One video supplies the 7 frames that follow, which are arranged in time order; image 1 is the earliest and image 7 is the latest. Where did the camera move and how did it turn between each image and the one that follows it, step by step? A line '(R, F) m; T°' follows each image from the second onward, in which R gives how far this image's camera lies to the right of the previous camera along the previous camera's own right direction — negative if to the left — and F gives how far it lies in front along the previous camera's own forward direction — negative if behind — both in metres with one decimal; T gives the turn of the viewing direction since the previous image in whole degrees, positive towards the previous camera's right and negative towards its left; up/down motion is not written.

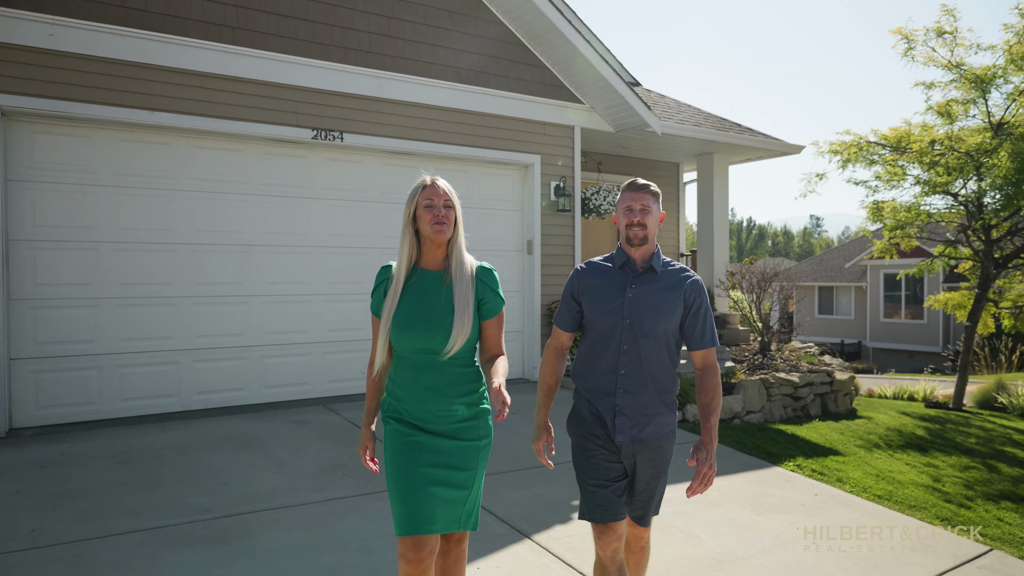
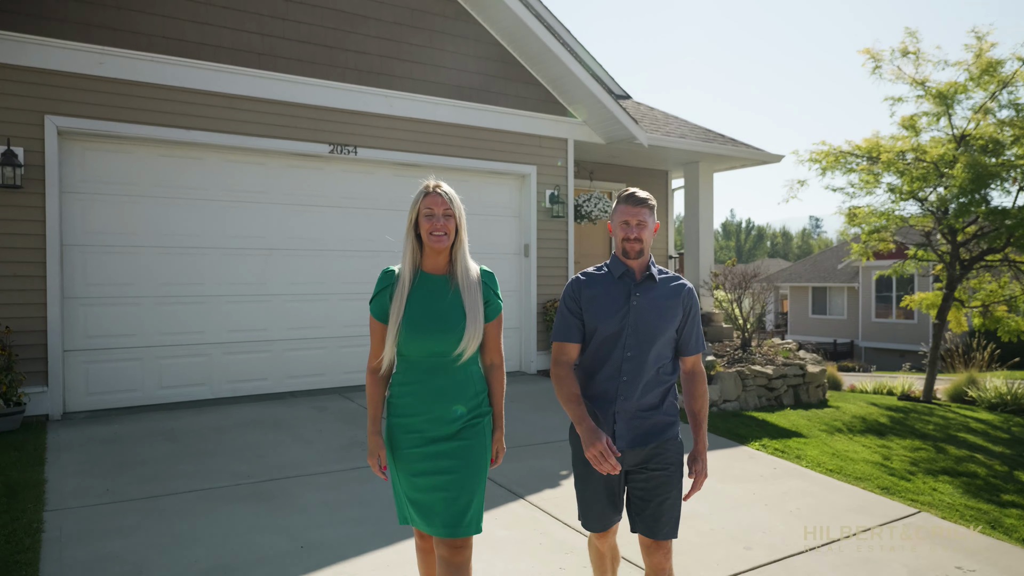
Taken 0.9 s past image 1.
(0.0, -0.7) m; 0°
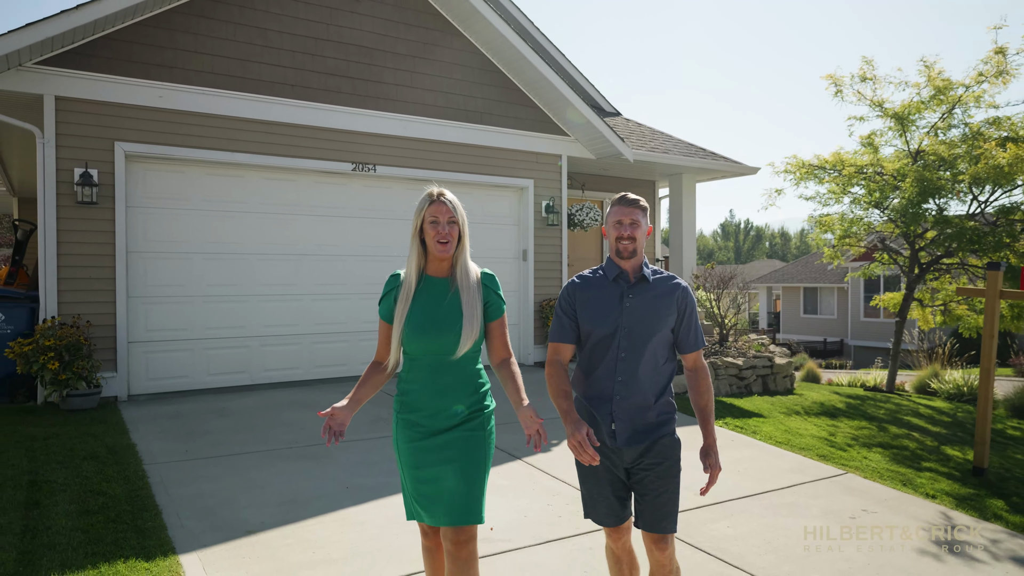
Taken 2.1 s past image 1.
(0.0, -1.0) m; 0°
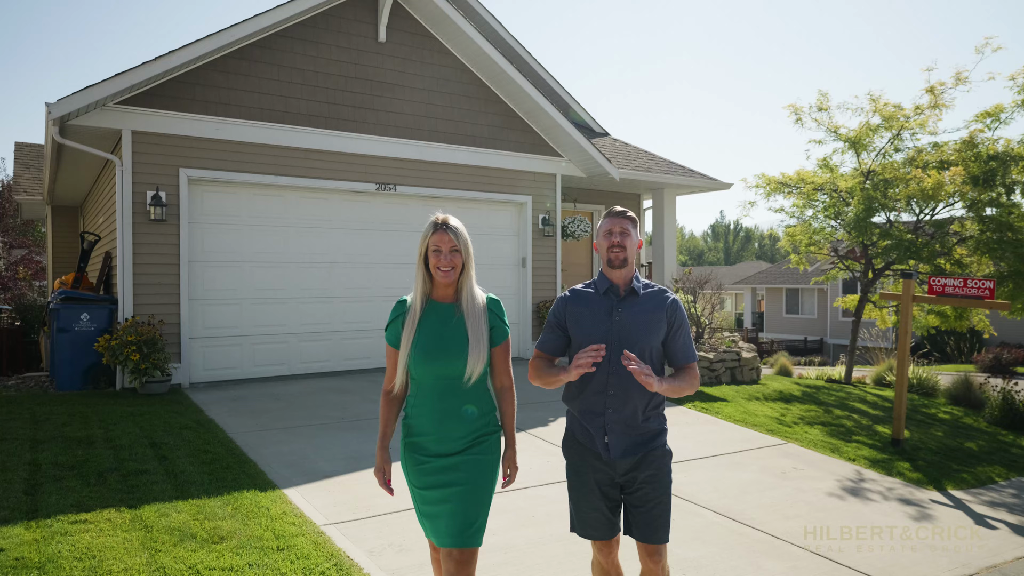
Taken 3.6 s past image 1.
(-0.1, -1.3) m; +1°
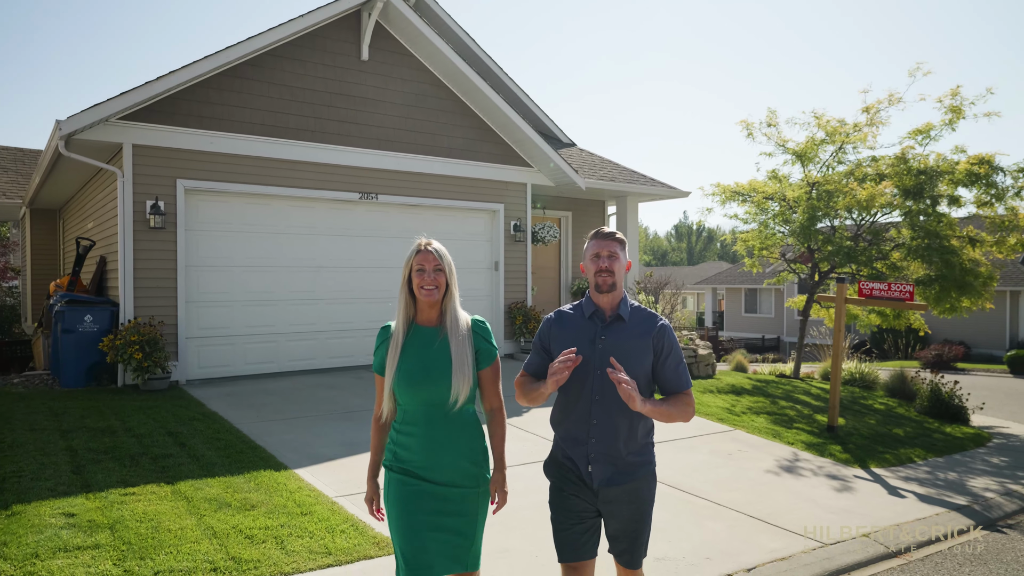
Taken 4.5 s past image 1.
(-0.1, -0.8) m; +3°
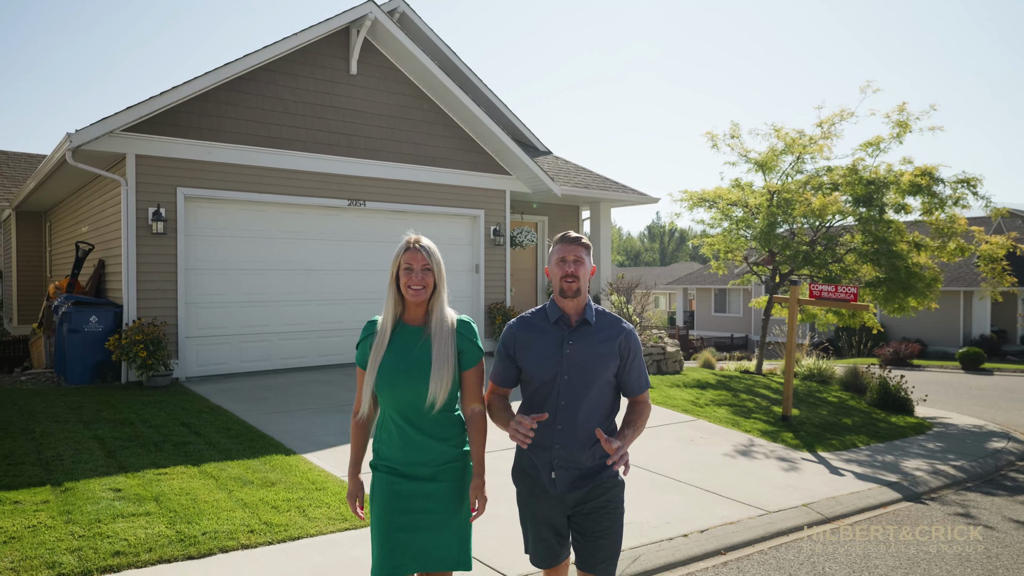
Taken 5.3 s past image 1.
(-0.1, -0.7) m; +2°
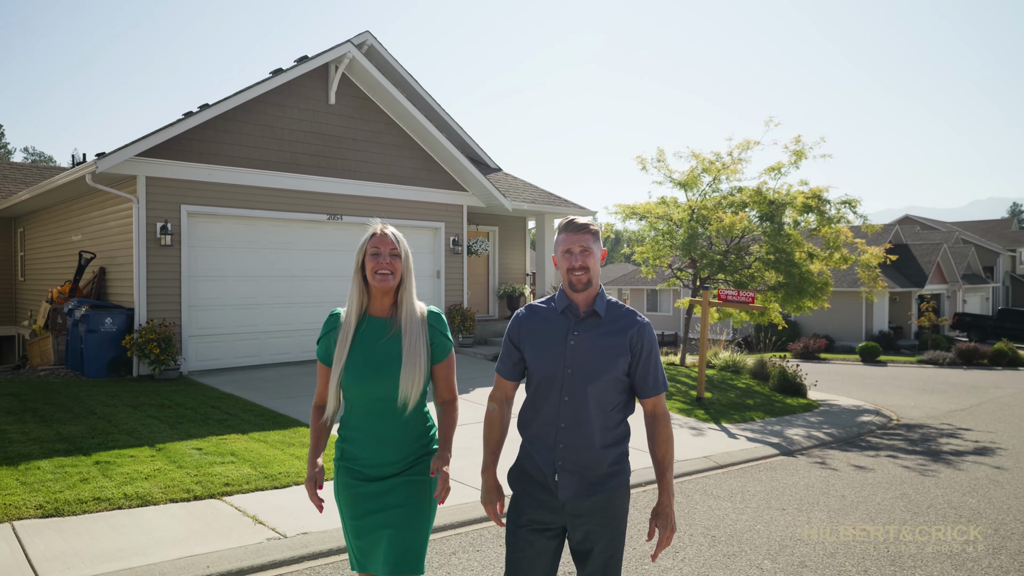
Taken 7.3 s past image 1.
(-0.4, -1.7) m; +5°
